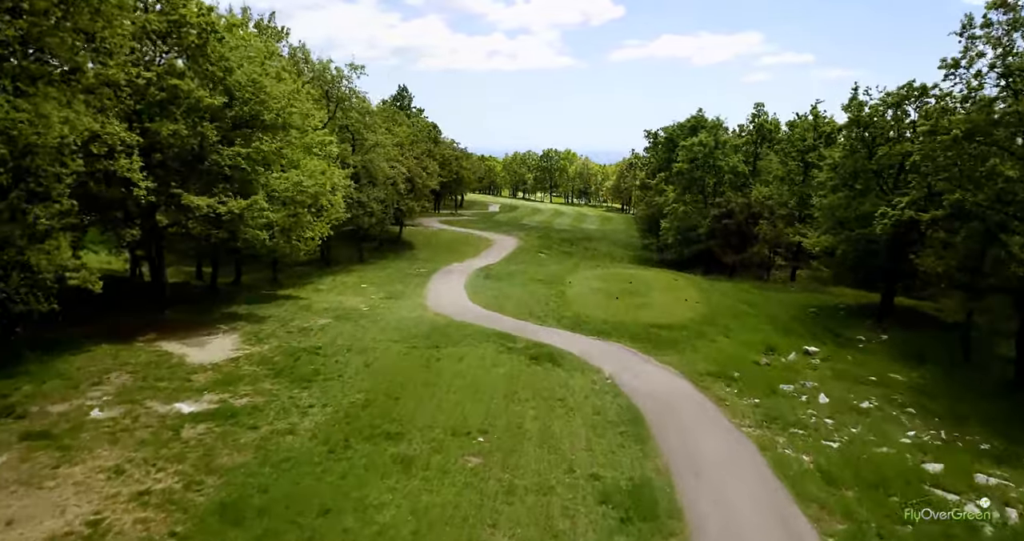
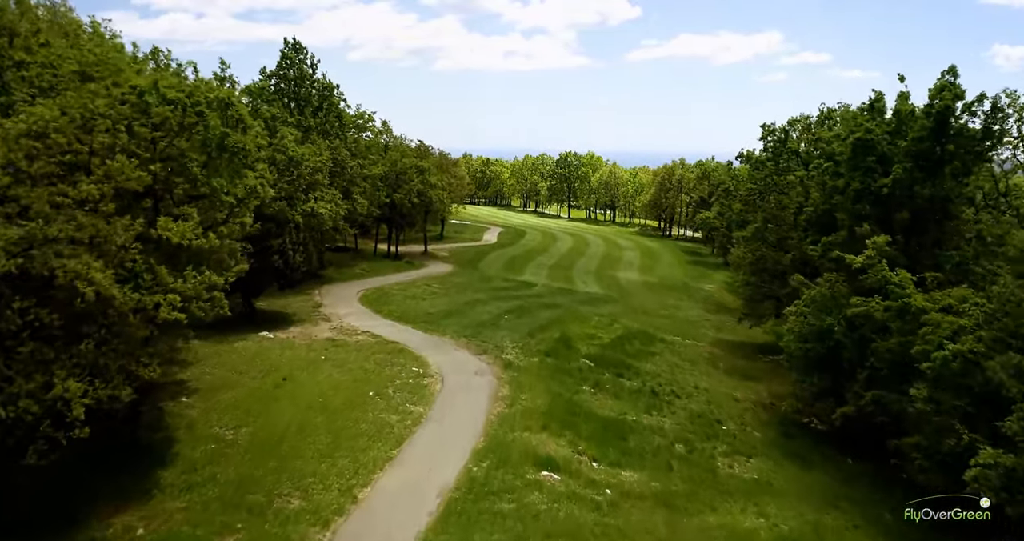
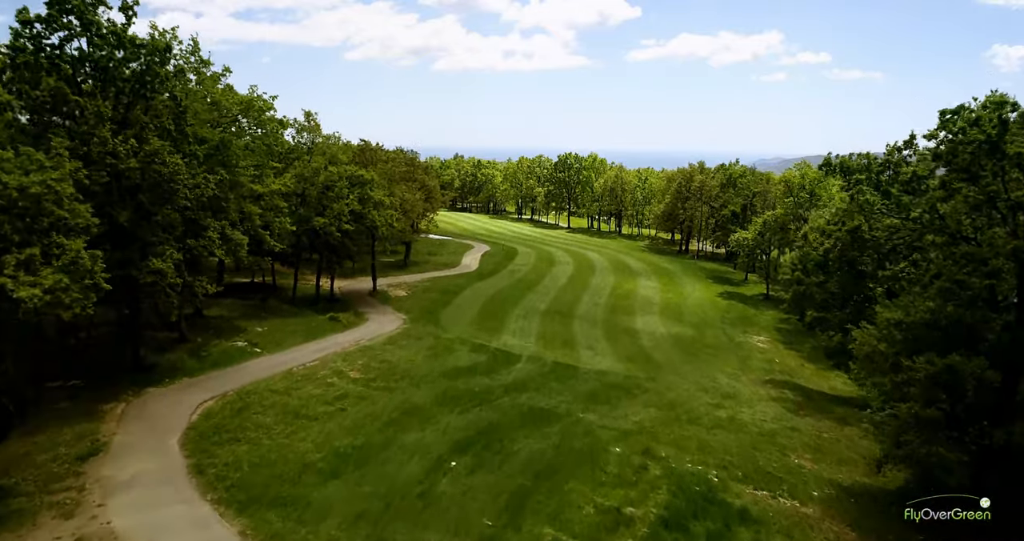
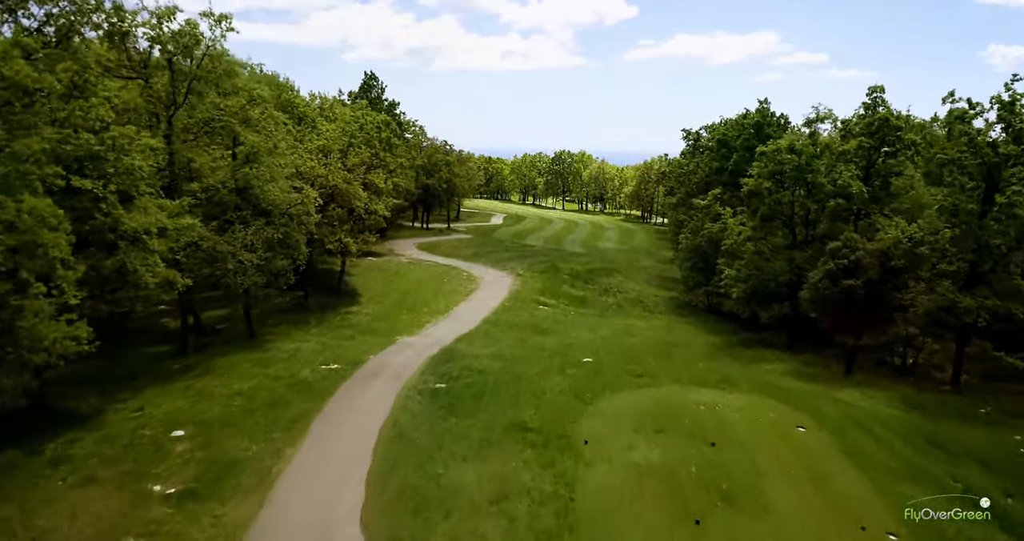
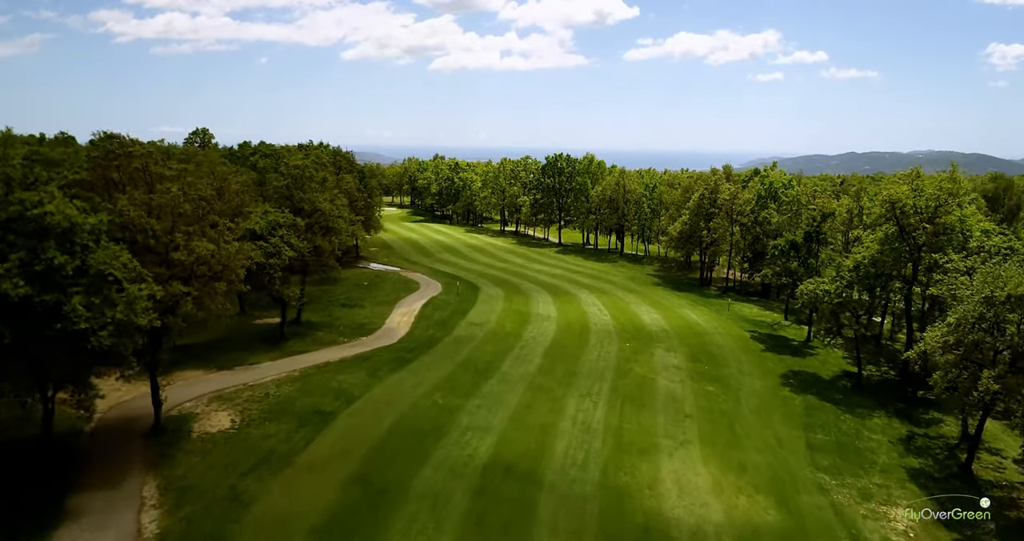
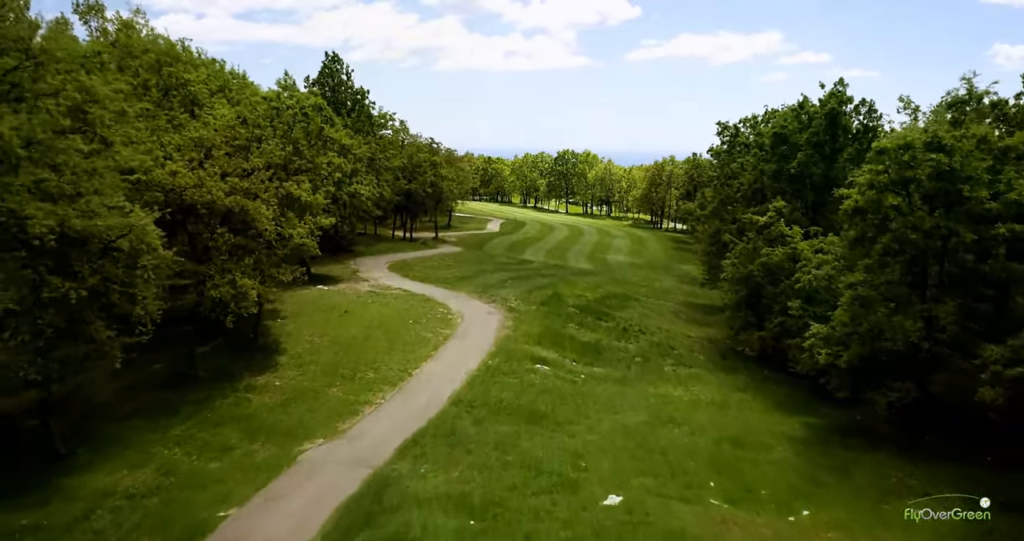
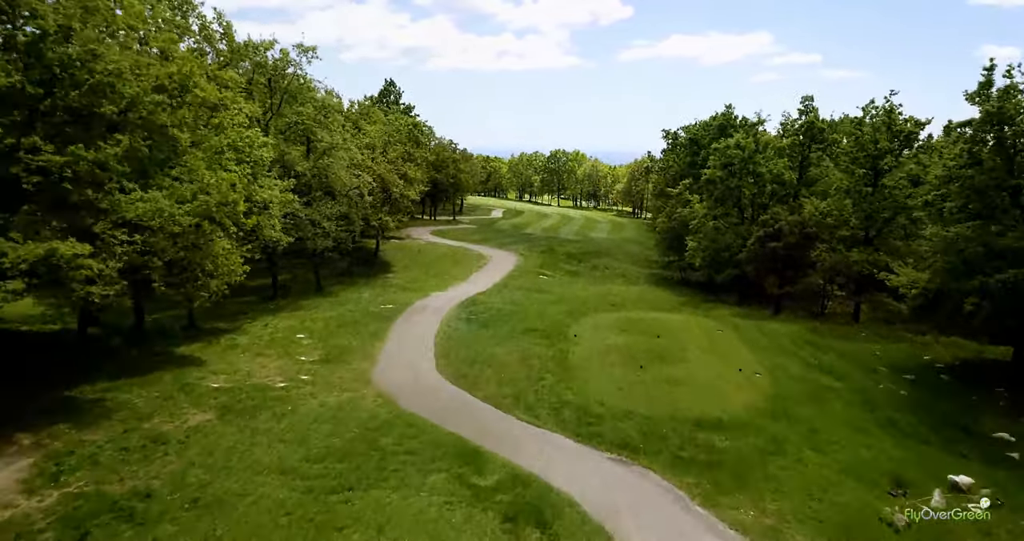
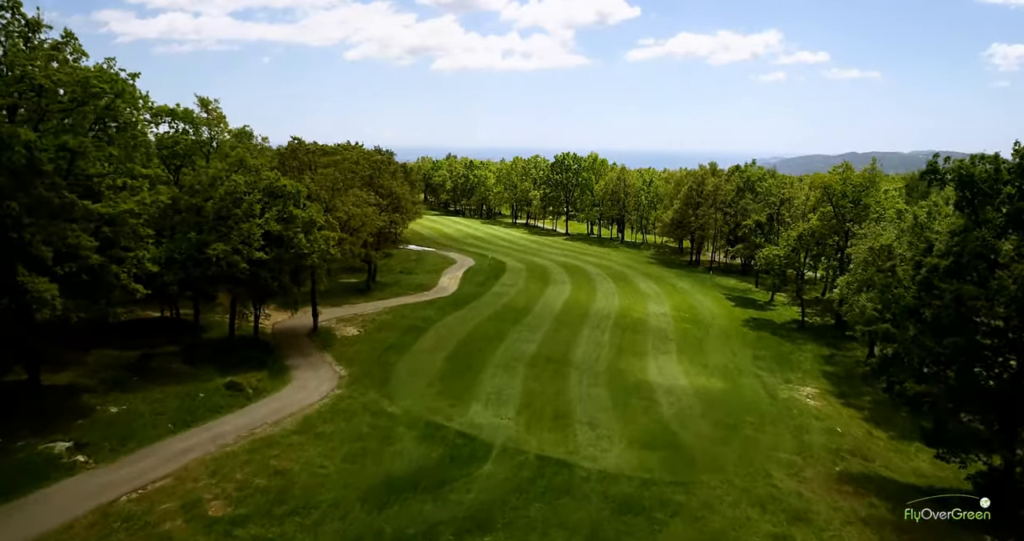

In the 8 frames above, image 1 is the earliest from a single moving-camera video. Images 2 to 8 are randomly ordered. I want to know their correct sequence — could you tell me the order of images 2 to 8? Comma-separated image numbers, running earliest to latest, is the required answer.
7, 4, 6, 2, 3, 8, 5
